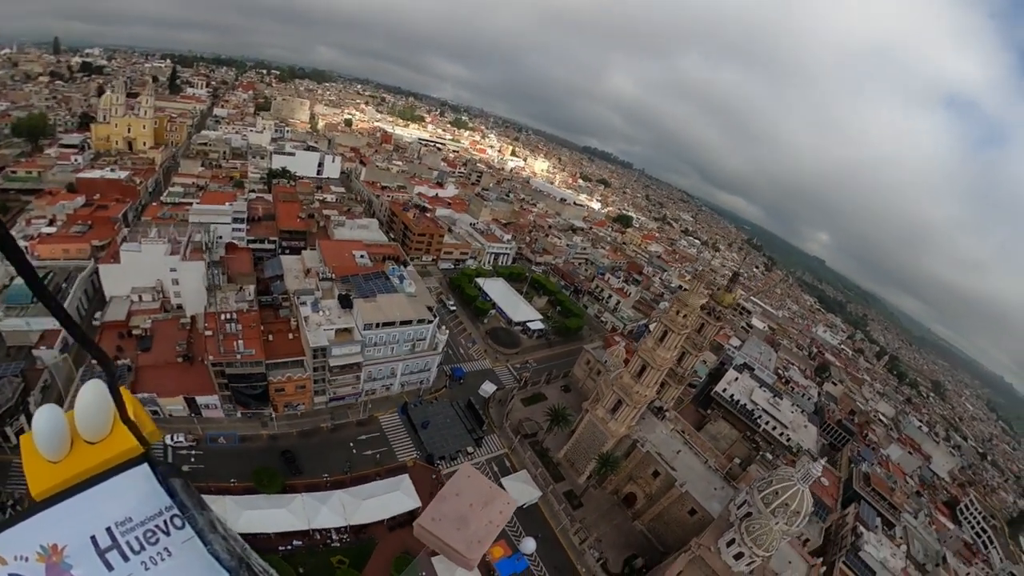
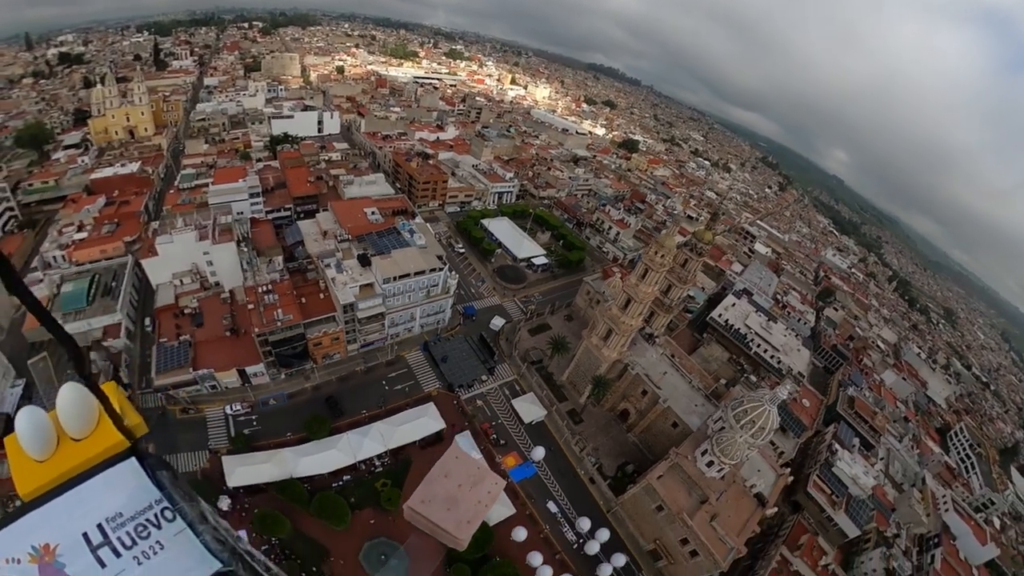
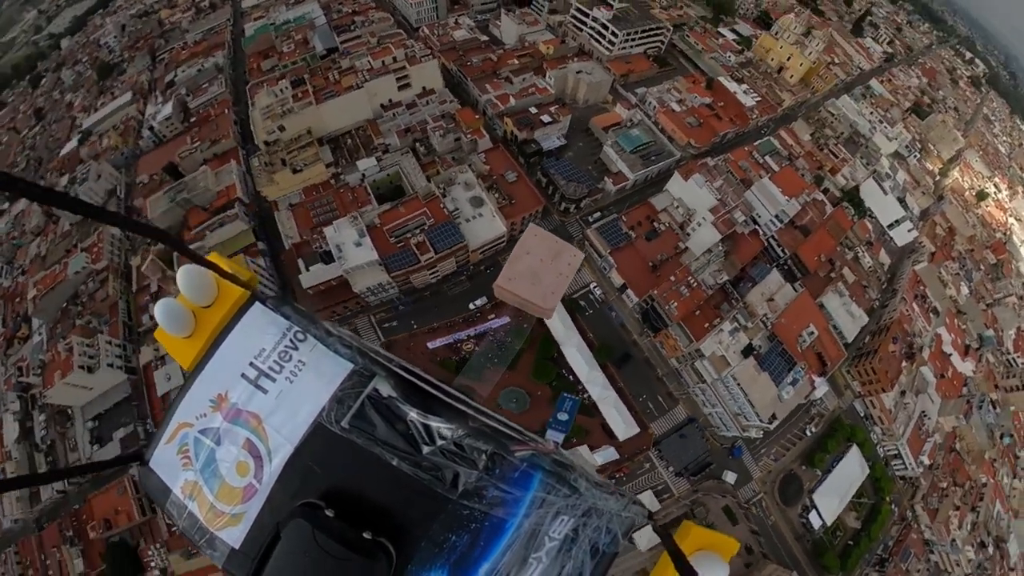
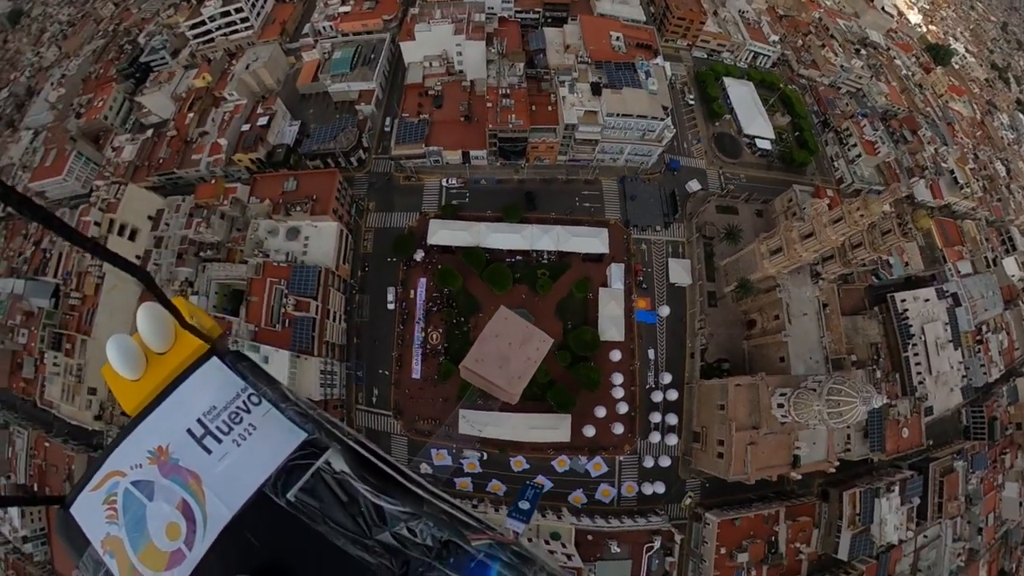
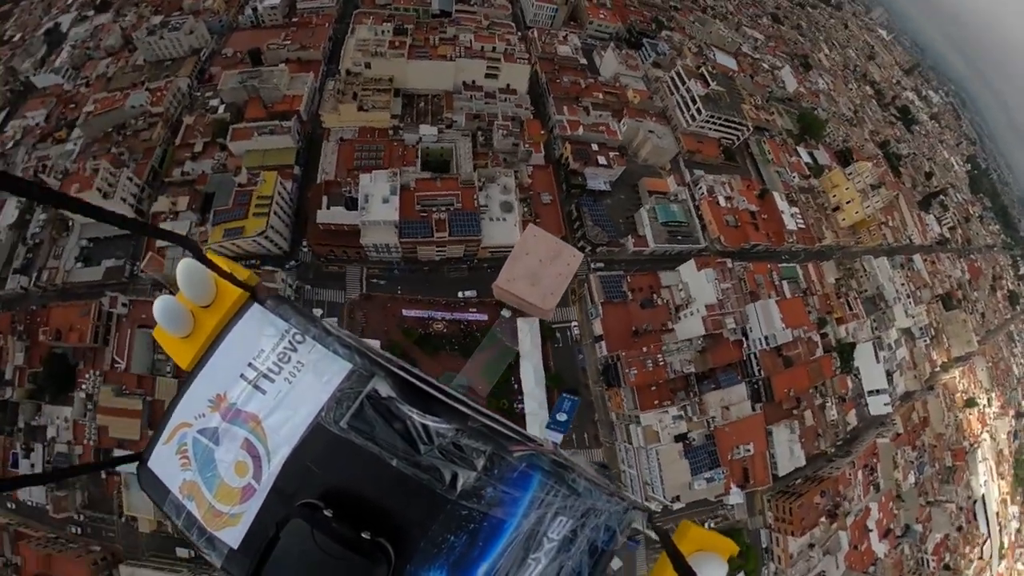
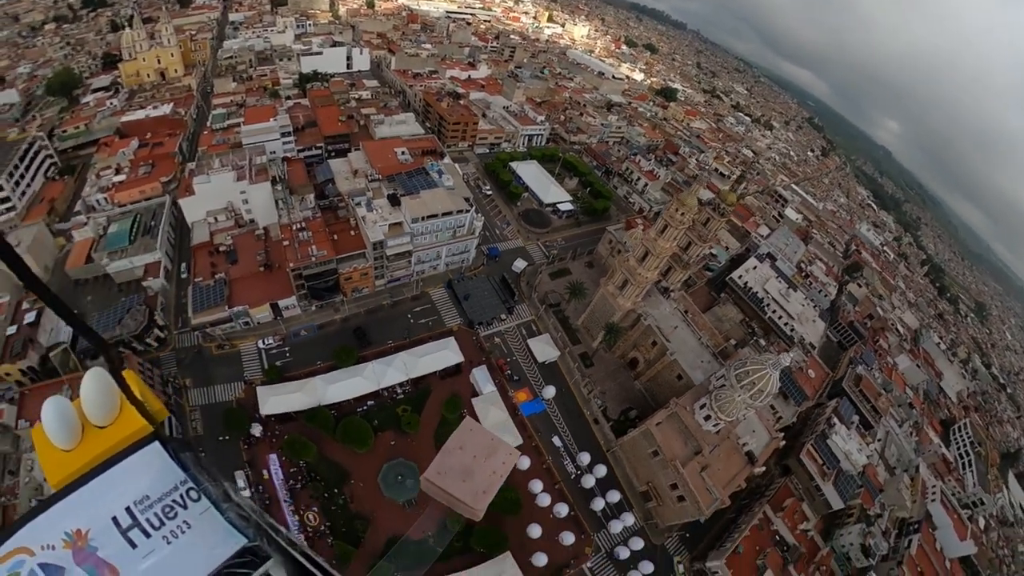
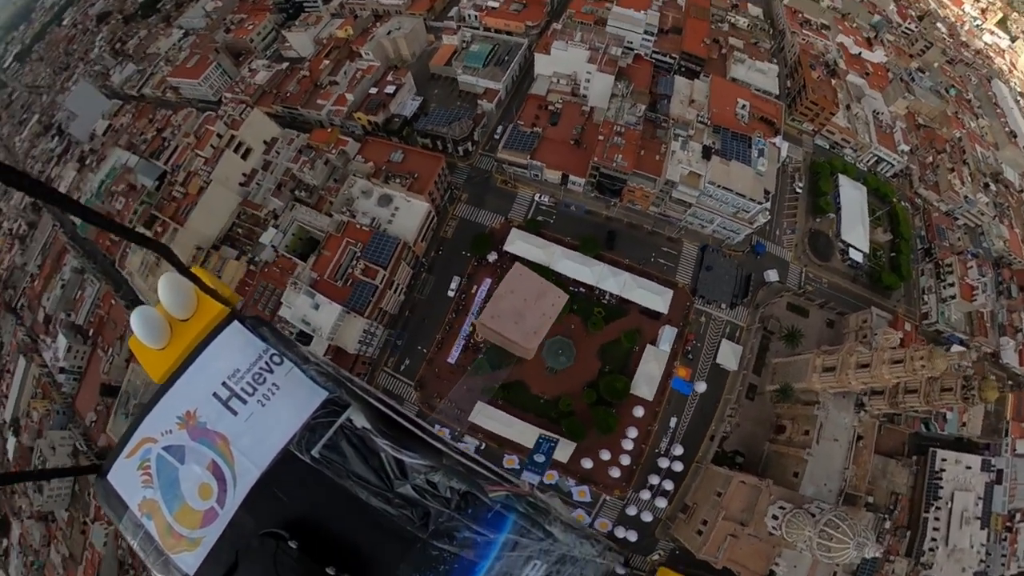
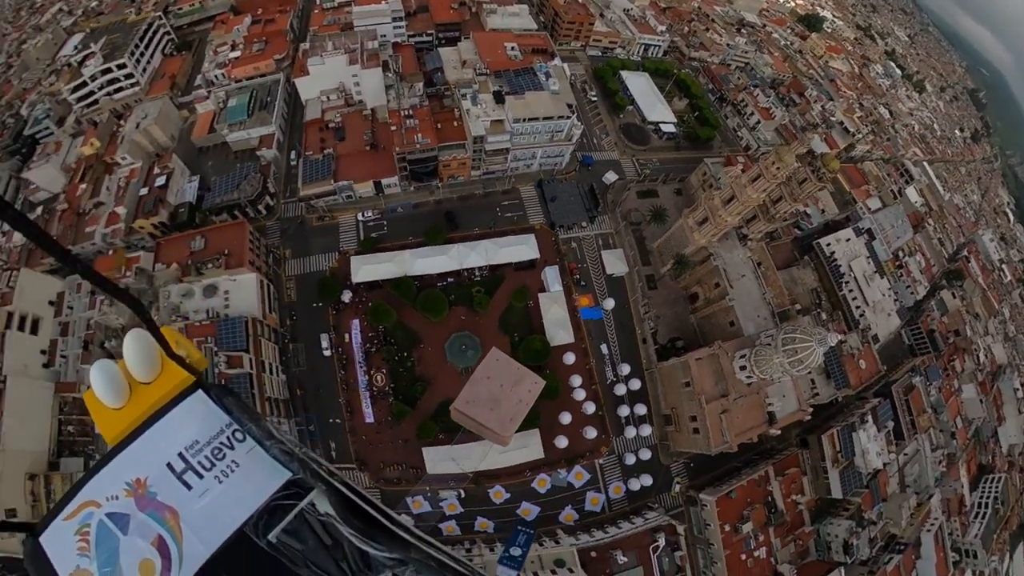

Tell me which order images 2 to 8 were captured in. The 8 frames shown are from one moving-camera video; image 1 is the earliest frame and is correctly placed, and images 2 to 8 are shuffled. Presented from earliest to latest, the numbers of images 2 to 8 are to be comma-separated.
2, 6, 8, 4, 7, 3, 5
